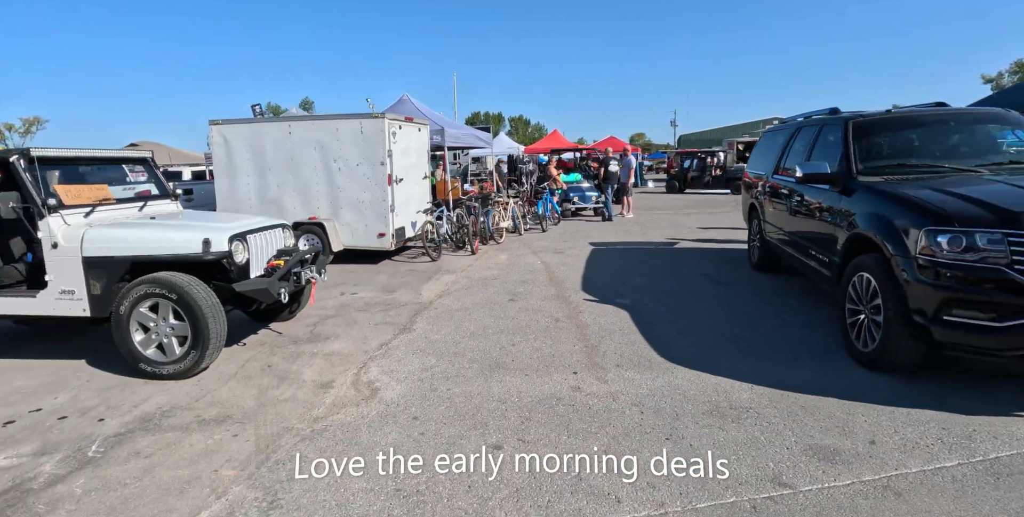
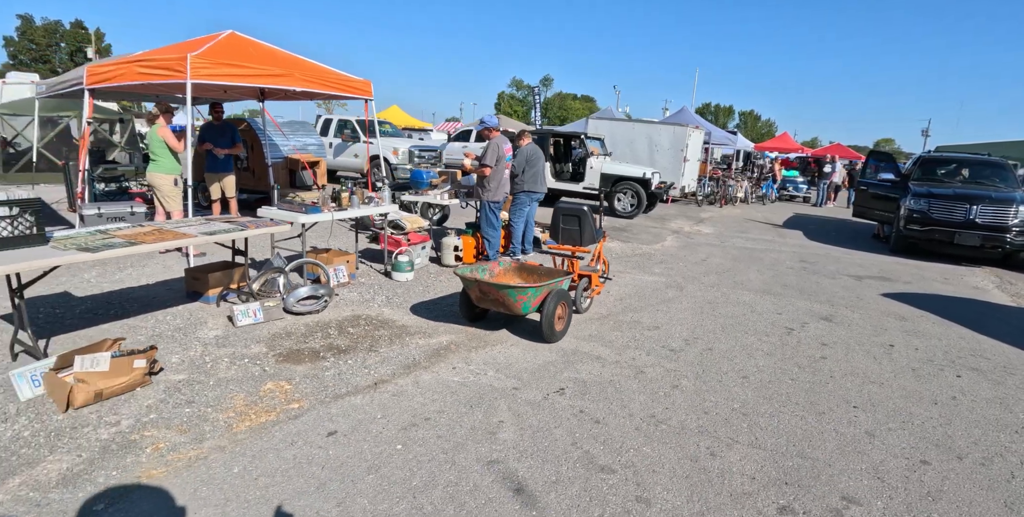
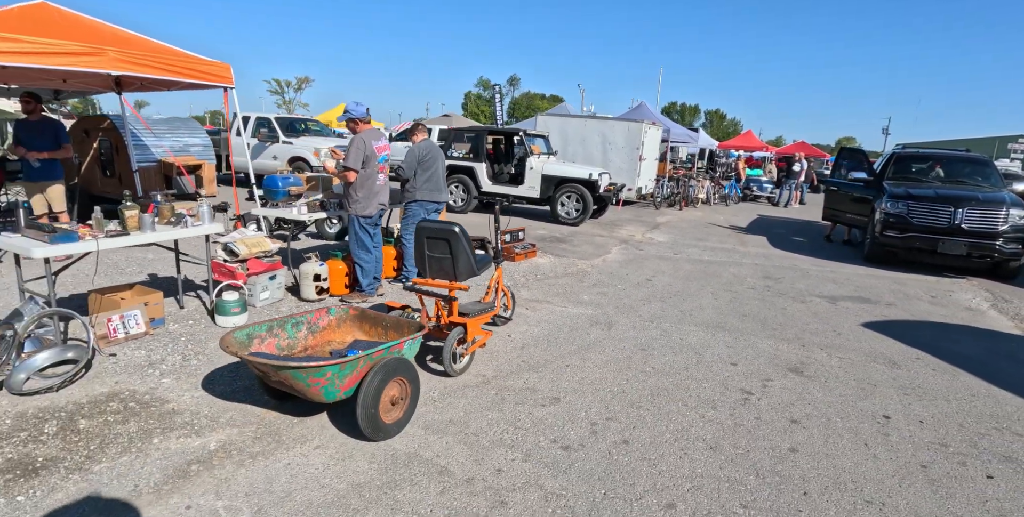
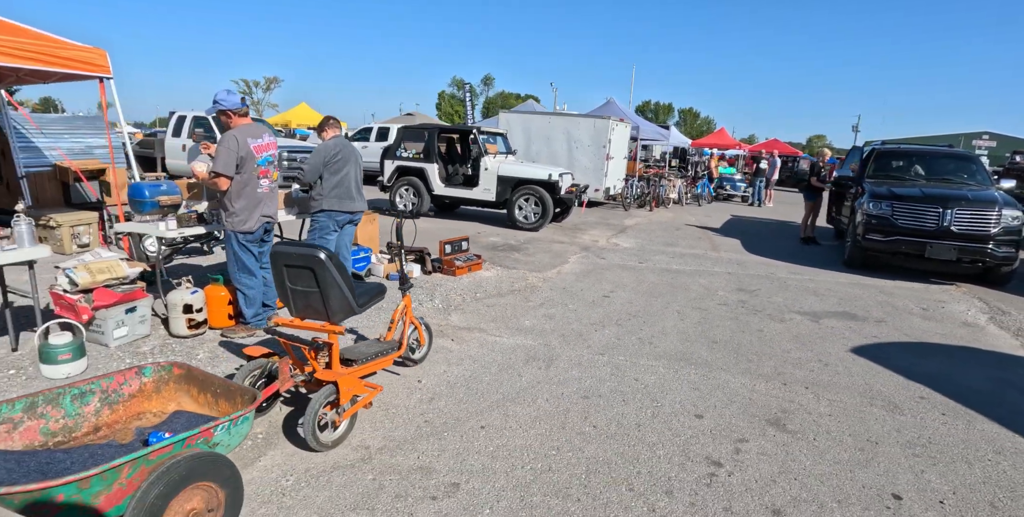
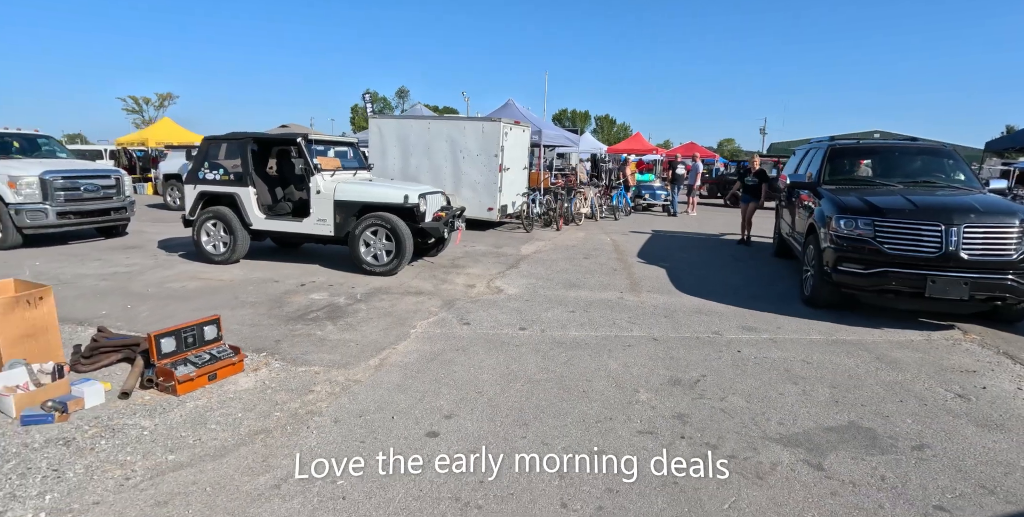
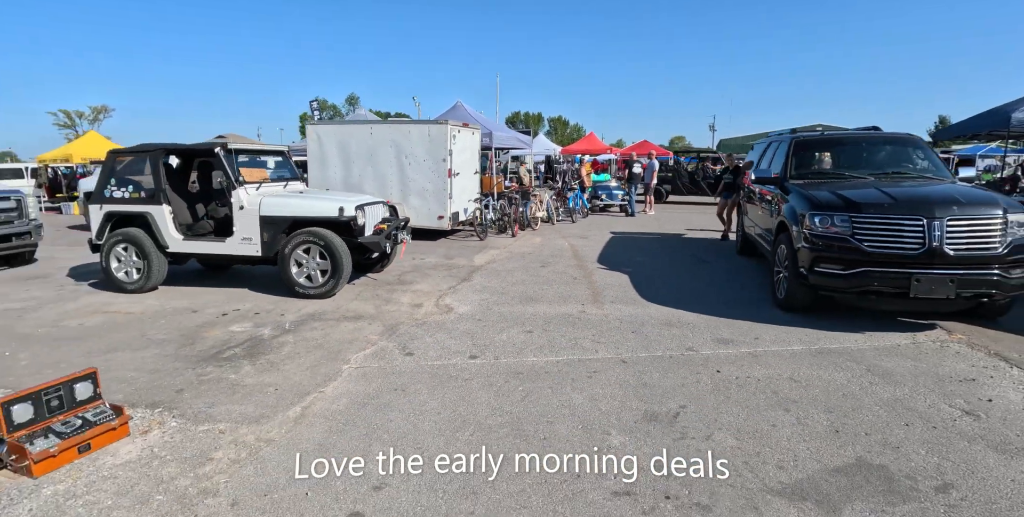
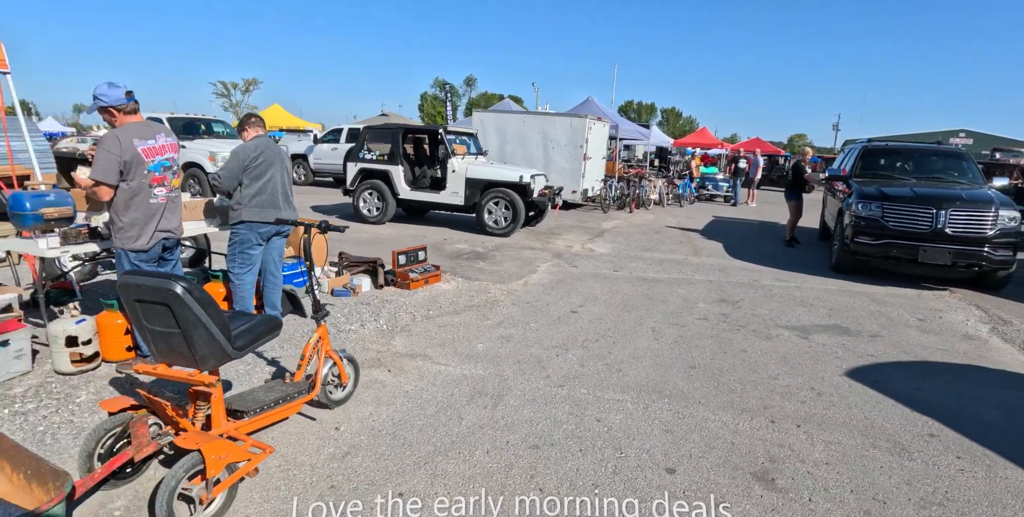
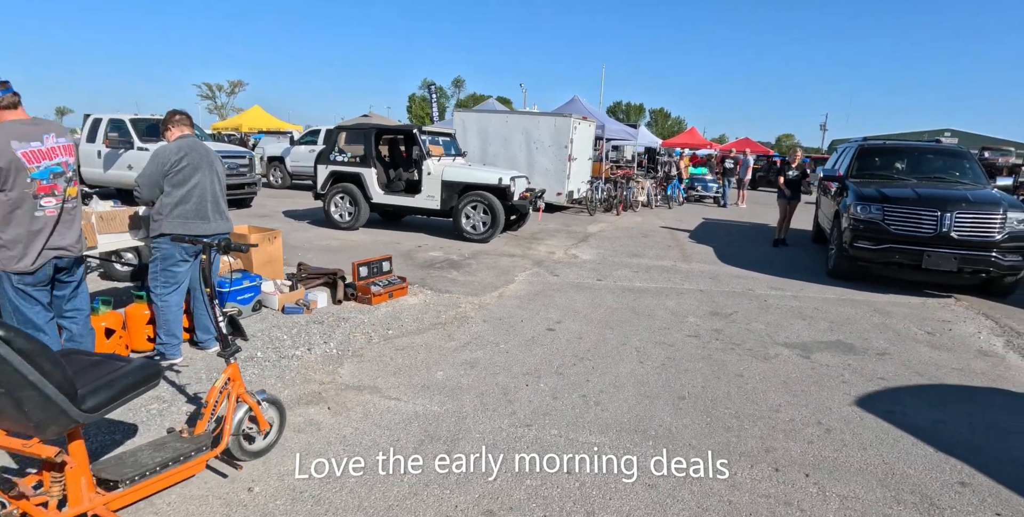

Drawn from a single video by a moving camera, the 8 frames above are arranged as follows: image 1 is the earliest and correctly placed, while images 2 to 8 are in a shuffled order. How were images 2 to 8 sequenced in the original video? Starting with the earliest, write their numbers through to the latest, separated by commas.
6, 5, 8, 7, 4, 3, 2
